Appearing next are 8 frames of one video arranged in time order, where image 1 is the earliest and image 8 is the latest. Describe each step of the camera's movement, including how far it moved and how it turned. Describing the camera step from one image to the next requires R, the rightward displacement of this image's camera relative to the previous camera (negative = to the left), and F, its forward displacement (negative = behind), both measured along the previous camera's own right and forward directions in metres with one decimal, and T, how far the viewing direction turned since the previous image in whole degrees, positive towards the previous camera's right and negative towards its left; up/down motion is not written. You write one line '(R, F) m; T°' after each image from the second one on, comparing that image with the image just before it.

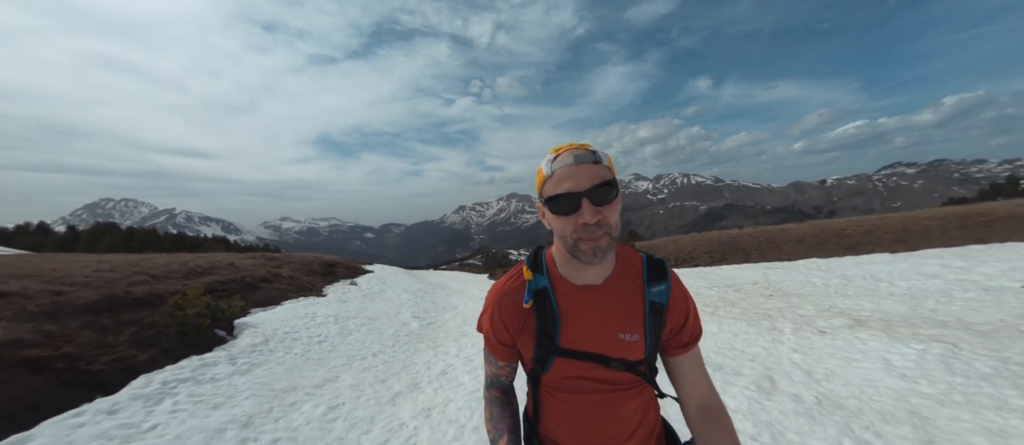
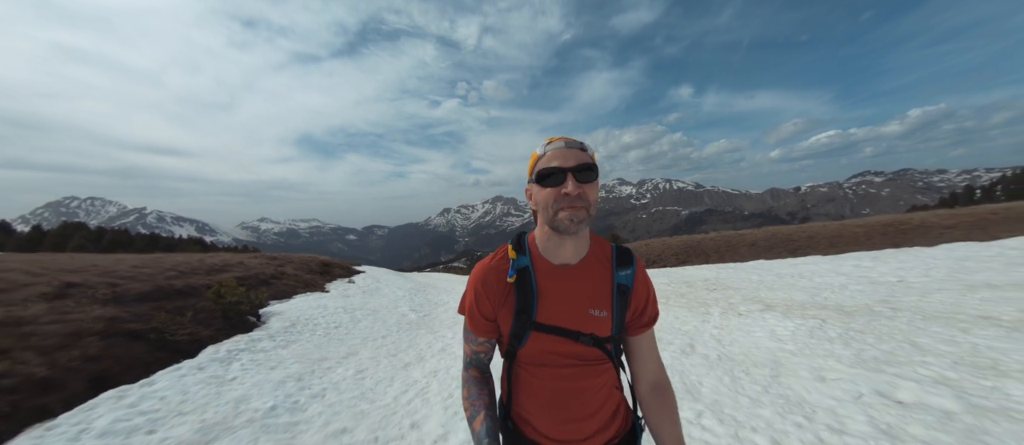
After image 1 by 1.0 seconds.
(-0.1, -2.9) m; +3°
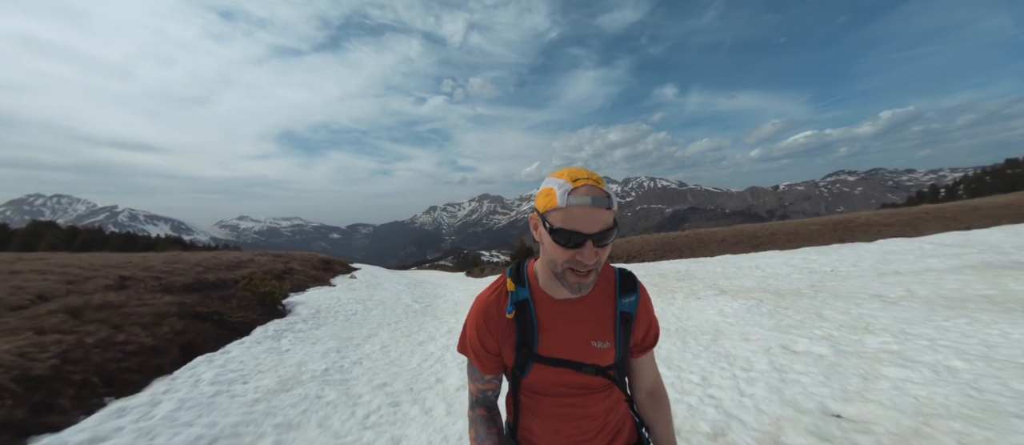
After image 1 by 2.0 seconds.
(-0.5, -2.6) m; +2°
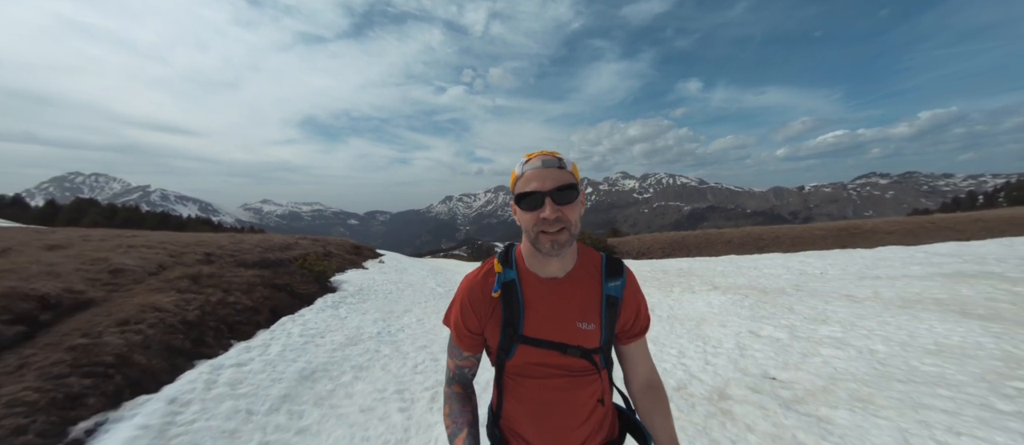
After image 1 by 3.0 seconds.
(-0.2, -2.5) m; -2°
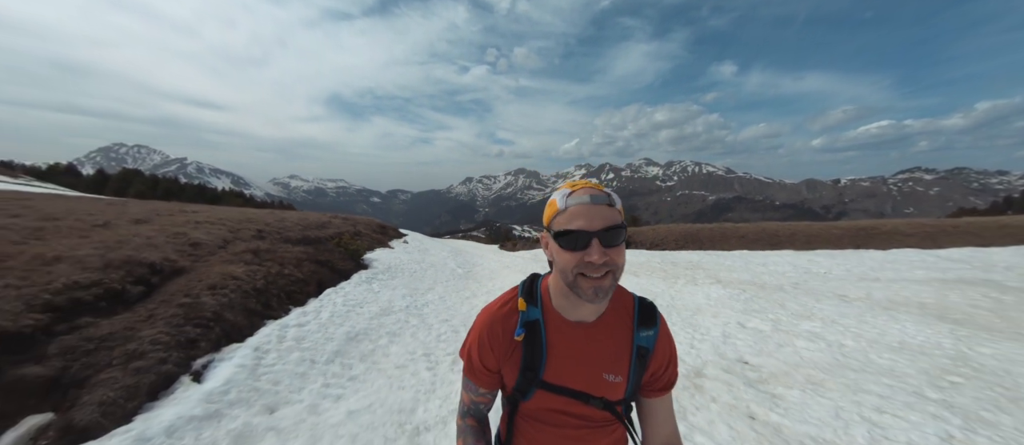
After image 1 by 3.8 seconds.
(+0.1, -1.6) m; -3°
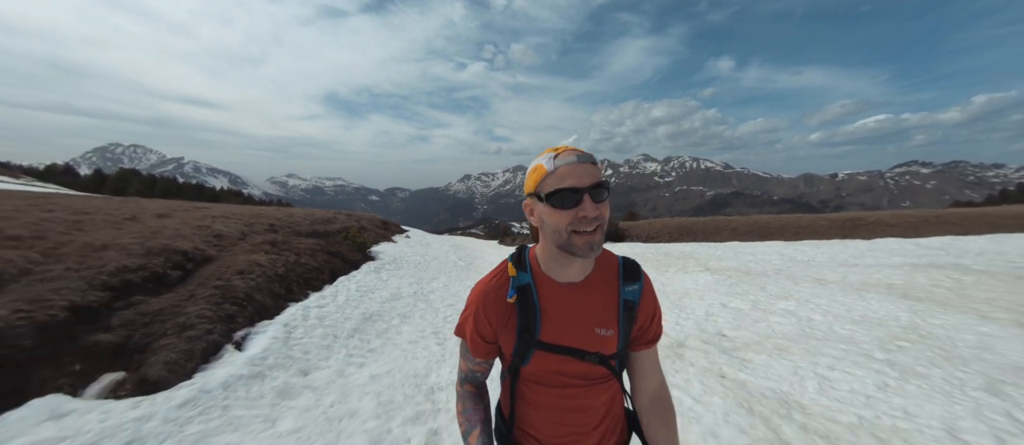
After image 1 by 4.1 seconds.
(-0.1, -1.2) m; 0°
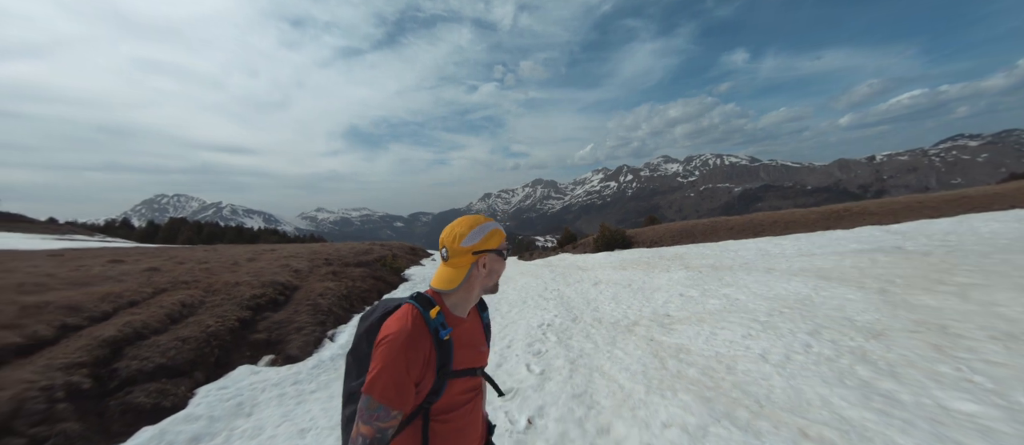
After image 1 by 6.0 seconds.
(+1.6, -4.9) m; -3°
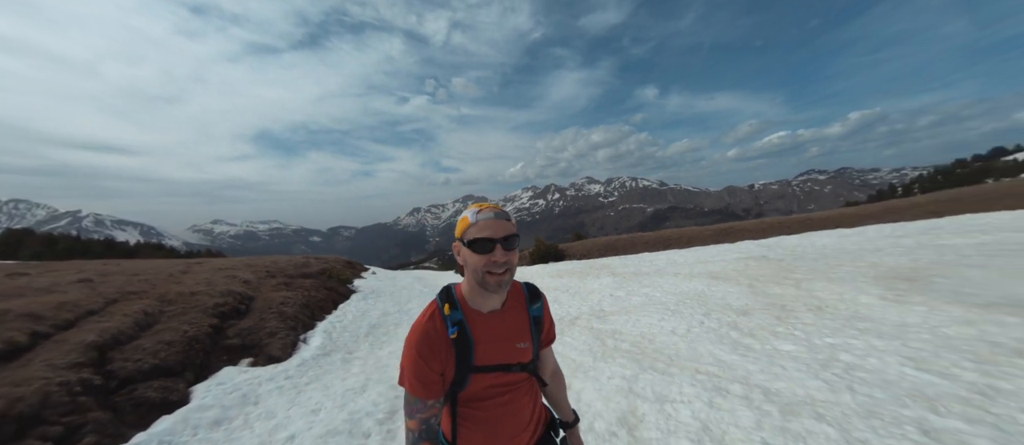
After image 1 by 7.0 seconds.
(-1.7, -2.4) m; +11°
